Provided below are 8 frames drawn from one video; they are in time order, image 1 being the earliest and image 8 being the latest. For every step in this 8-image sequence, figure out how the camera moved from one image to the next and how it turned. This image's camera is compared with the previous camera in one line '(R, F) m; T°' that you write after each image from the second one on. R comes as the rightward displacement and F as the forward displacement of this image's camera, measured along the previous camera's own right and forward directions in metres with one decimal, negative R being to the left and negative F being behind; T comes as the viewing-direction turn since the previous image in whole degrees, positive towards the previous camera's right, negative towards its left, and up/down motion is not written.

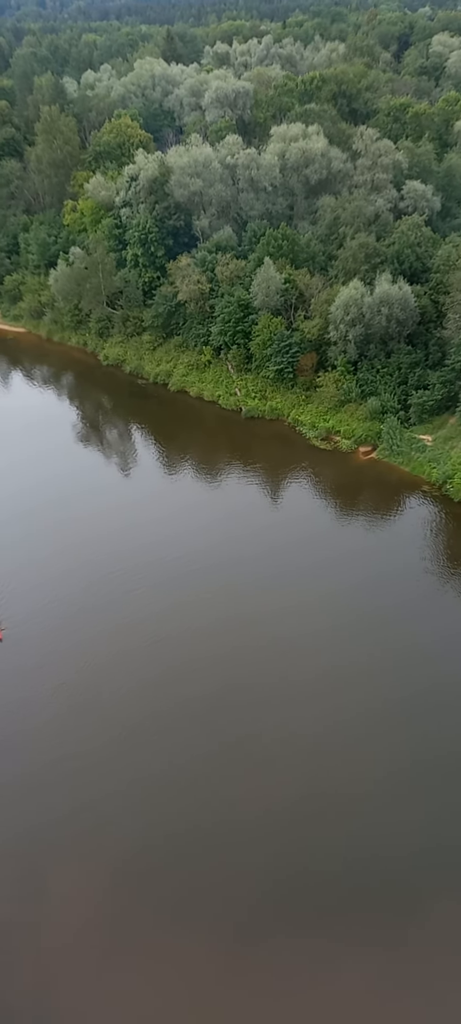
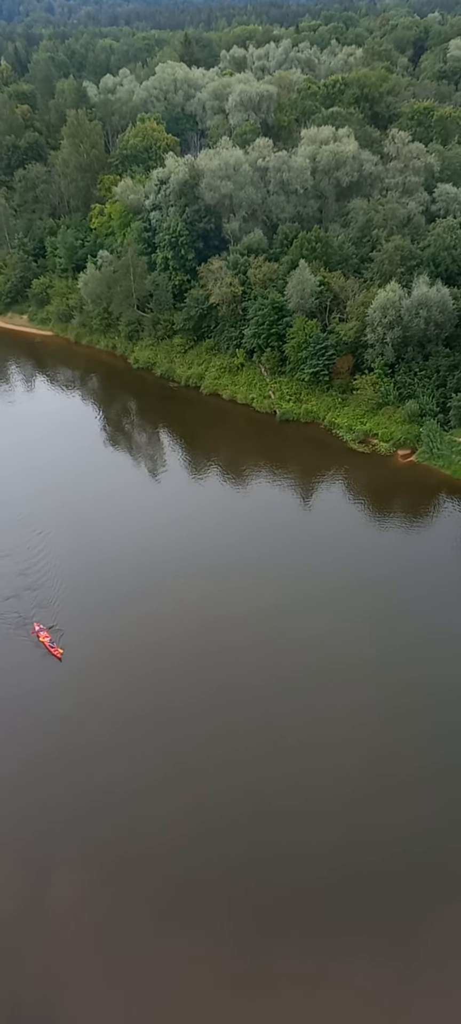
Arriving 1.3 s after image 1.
(-7.2, +0.6) m; 0°
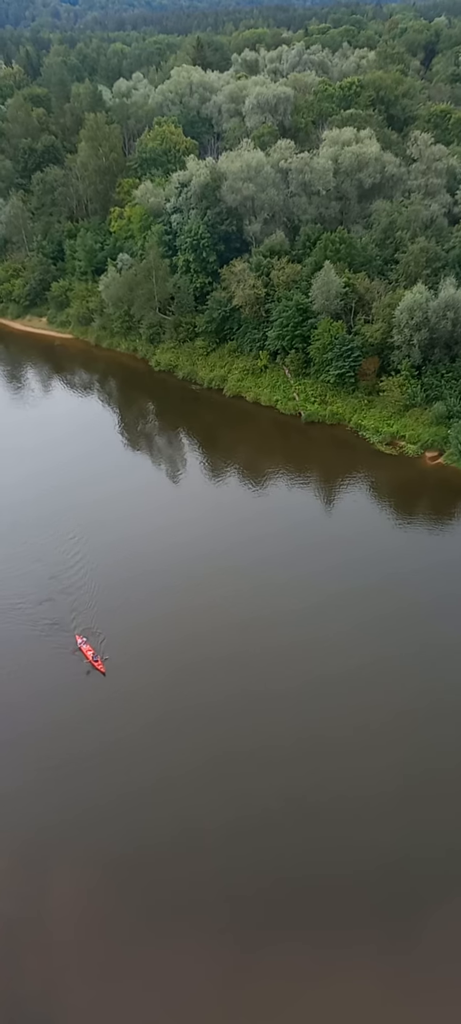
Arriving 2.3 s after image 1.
(-5.1, +0.4) m; 0°
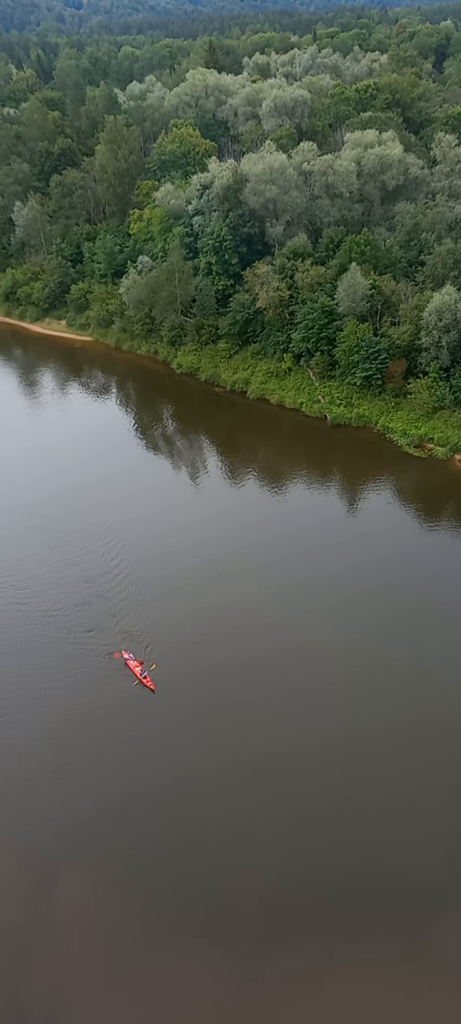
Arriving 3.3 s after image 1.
(-5.7, +0.8) m; 0°
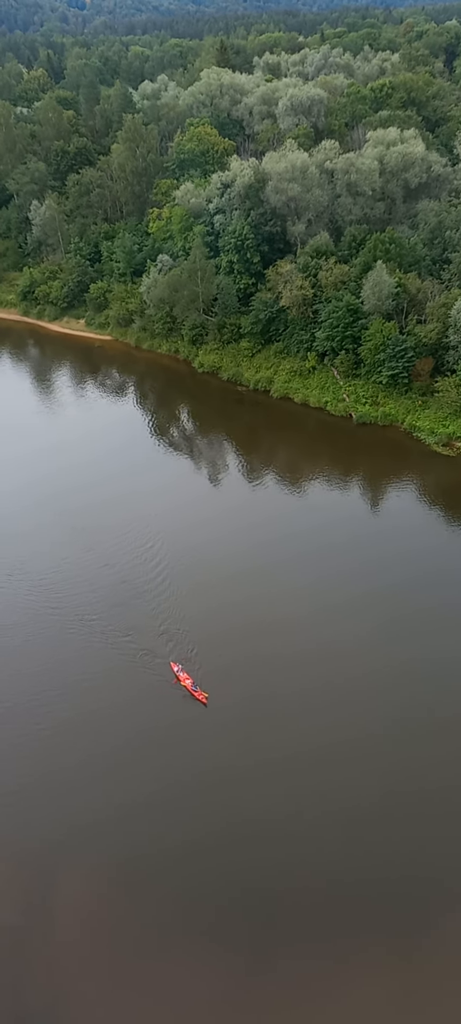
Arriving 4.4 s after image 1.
(-5.8, +0.4) m; 0°
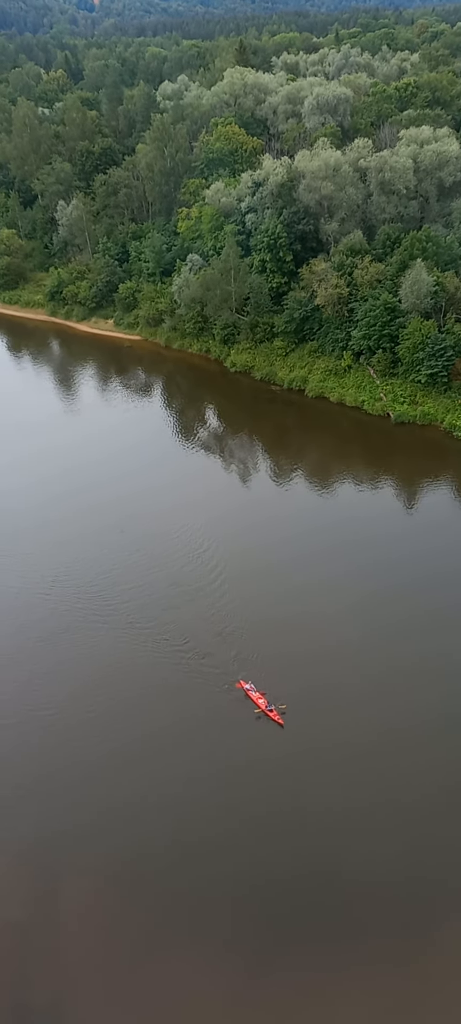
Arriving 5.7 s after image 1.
(-7.6, +0.6) m; 0°
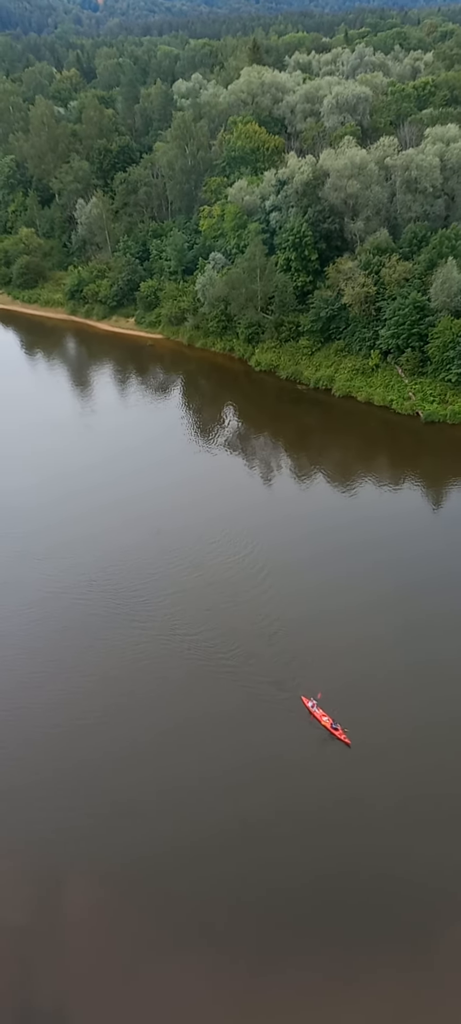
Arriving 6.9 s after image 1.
(-6.7, +0.9) m; 0°
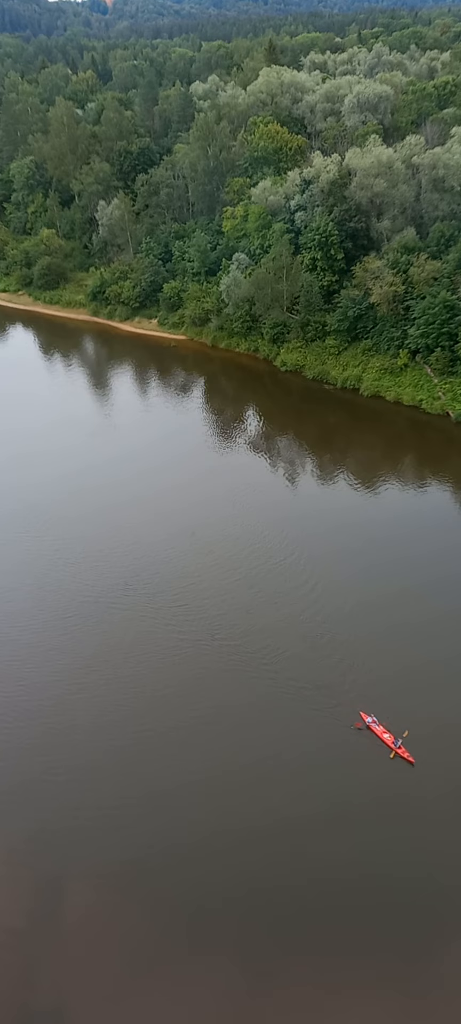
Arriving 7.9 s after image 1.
(-5.3, +0.7) m; 0°
